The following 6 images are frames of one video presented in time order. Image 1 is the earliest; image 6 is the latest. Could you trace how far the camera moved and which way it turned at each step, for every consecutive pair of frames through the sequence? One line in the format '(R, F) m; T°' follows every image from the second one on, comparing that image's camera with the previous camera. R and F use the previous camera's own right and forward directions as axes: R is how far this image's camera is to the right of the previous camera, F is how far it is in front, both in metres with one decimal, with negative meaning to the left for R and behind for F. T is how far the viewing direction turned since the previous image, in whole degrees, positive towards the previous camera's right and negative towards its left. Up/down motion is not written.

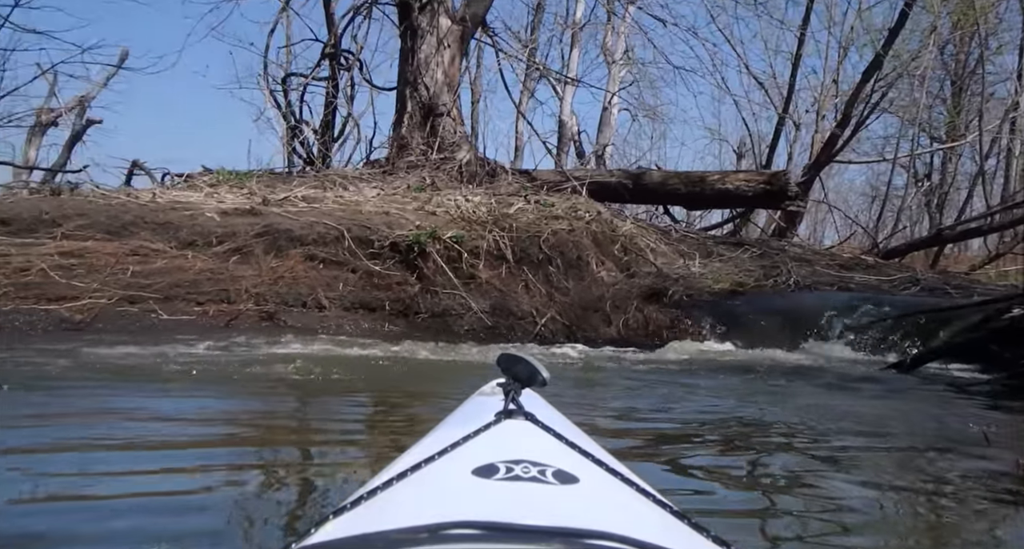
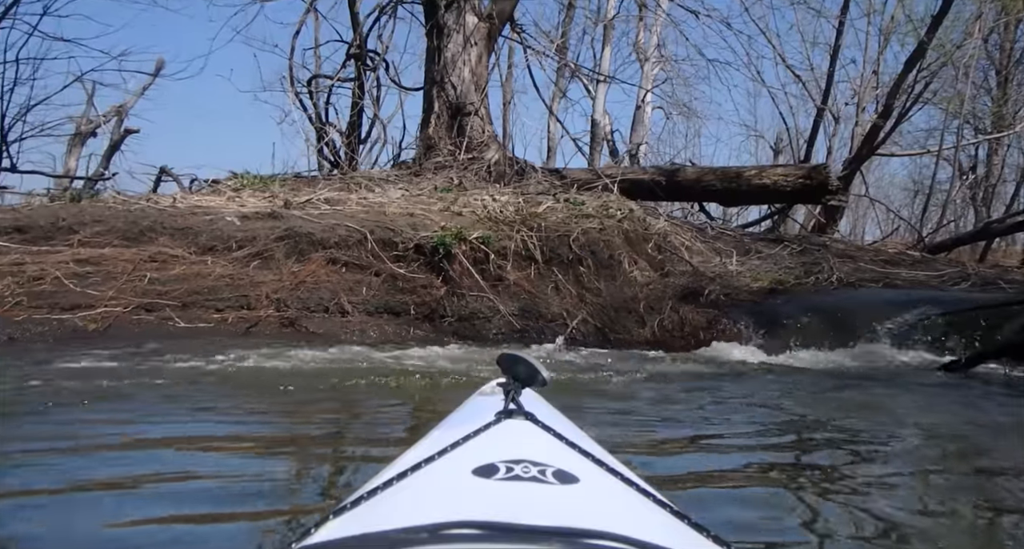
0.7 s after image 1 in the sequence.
(+0.1, +0.3) m; -2°
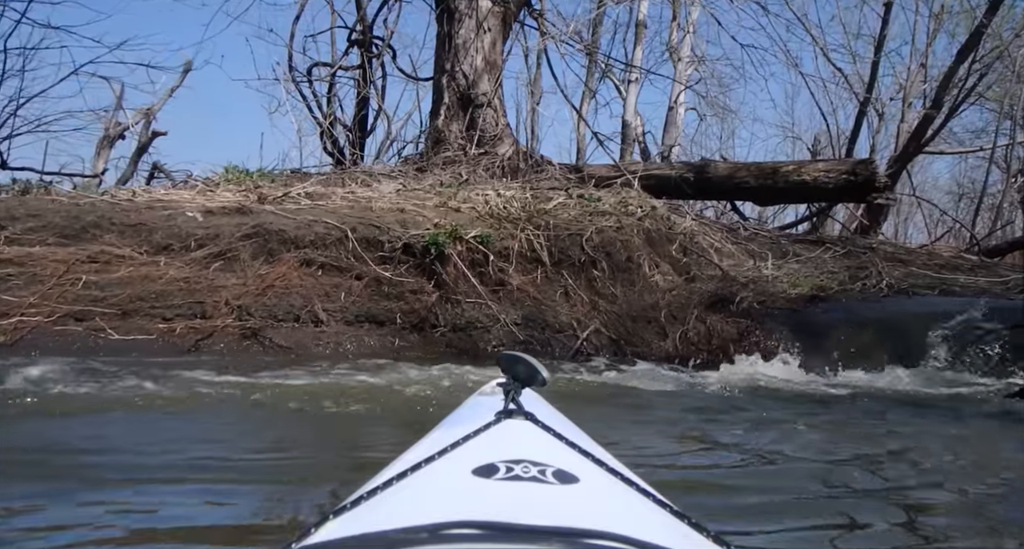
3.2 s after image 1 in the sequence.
(+0.3, +1.2) m; -2°
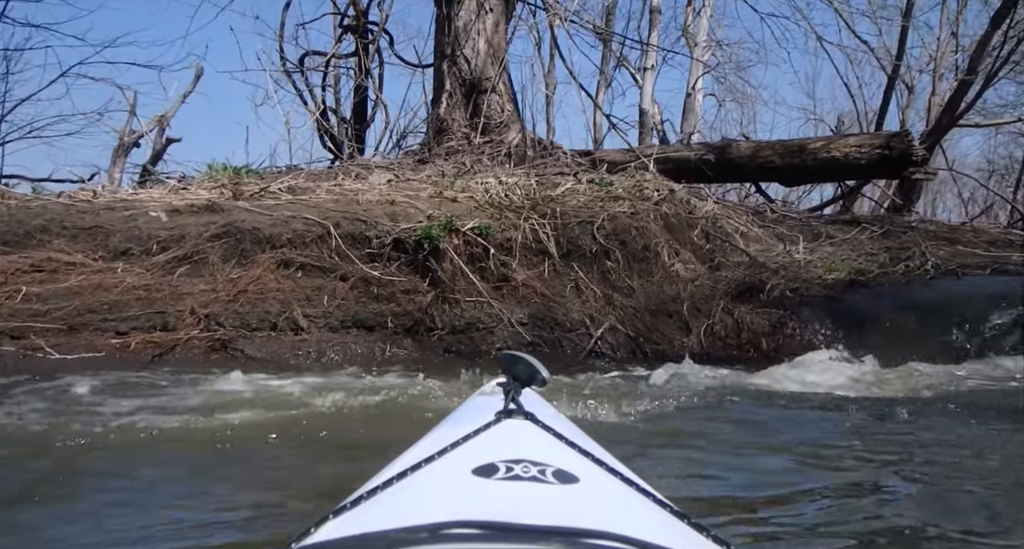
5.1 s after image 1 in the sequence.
(+0.2, +0.9) m; -1°
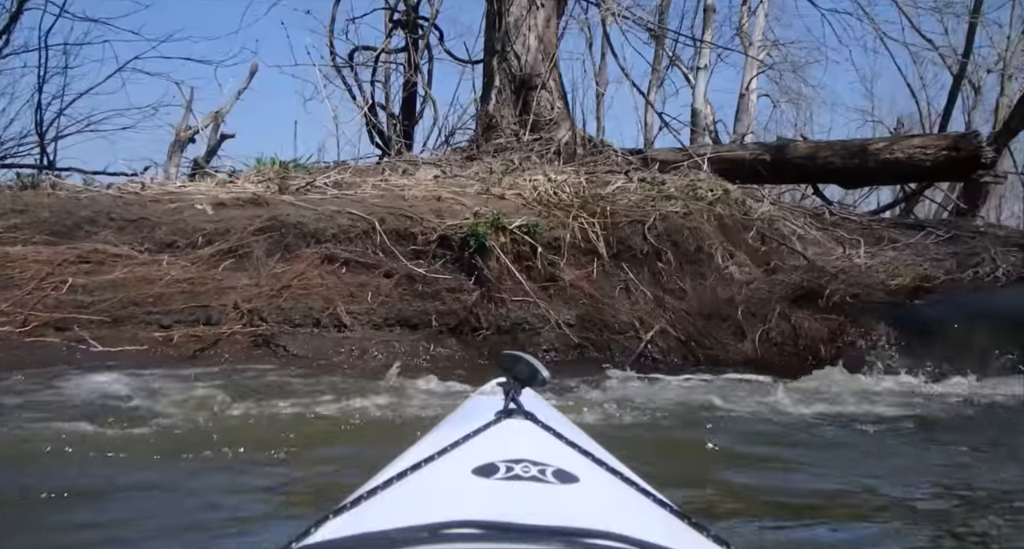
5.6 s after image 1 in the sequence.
(0.0, +0.2) m; -3°
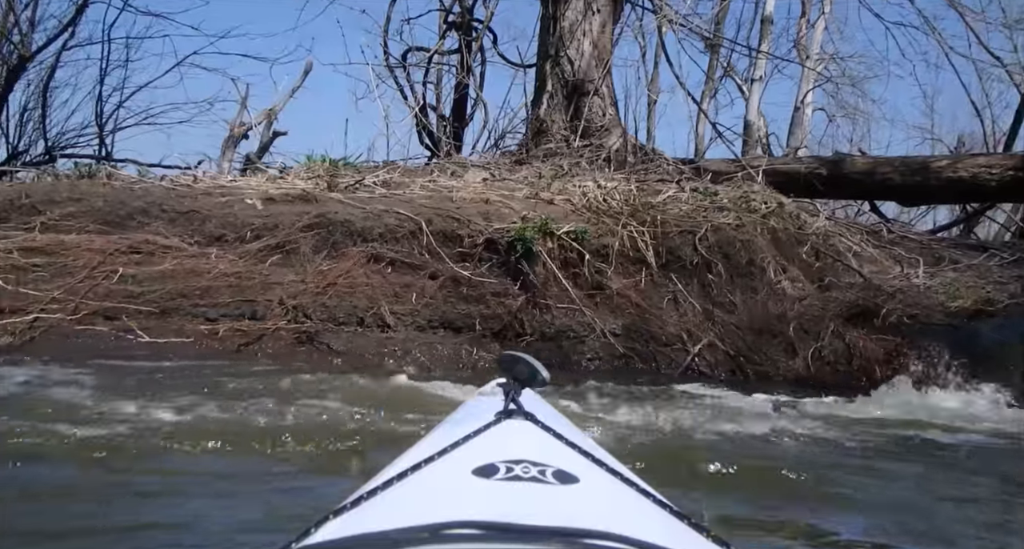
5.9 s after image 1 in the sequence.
(0.0, +0.1) m; -3°
